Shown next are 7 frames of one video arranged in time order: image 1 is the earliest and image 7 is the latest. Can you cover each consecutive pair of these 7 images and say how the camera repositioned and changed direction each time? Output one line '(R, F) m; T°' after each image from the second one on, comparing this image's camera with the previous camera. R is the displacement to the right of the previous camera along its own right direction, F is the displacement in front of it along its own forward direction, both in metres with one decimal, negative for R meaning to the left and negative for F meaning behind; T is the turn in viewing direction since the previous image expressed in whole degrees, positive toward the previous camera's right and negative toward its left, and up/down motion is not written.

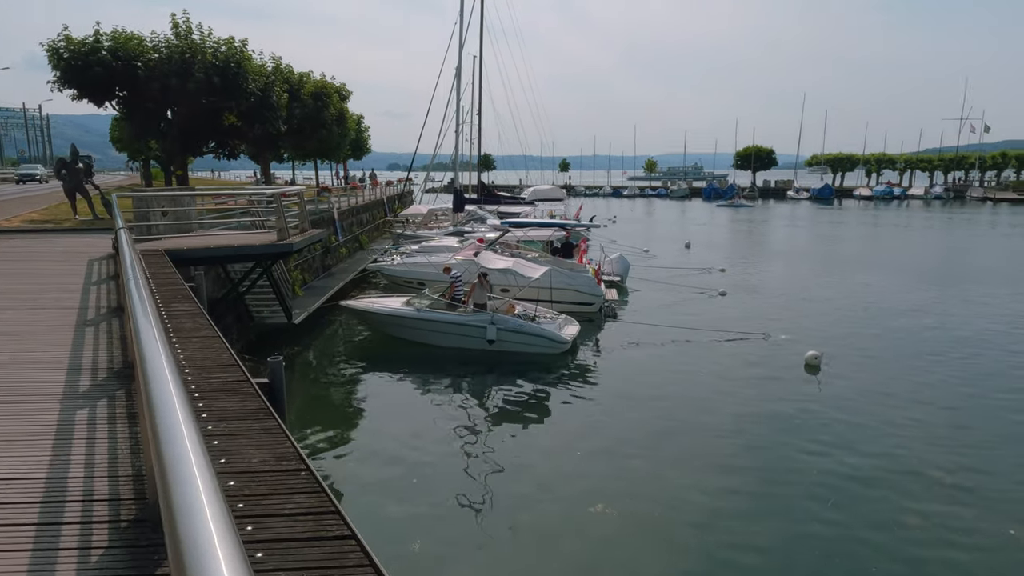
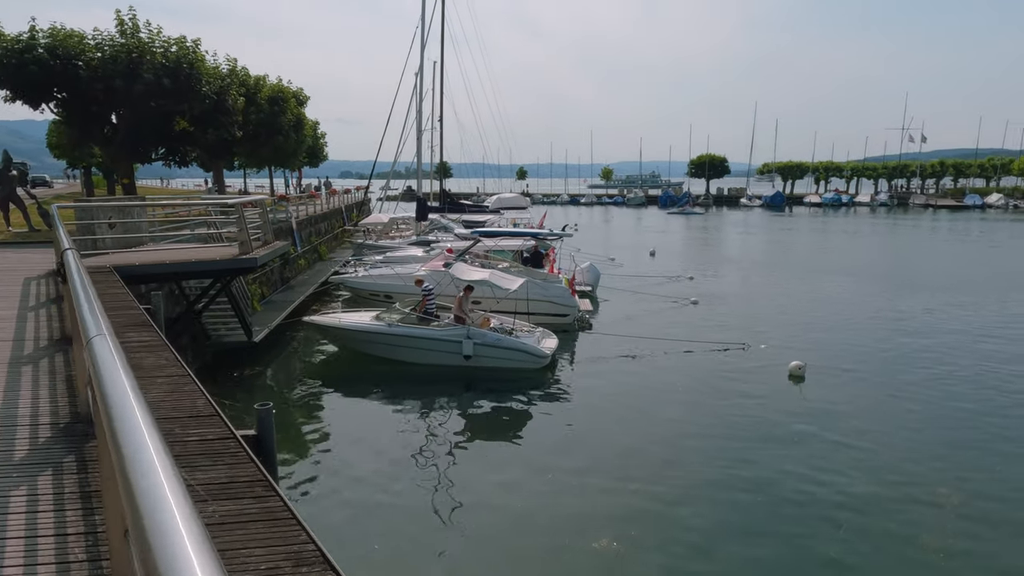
(-0.5, +0.8) m; +4°
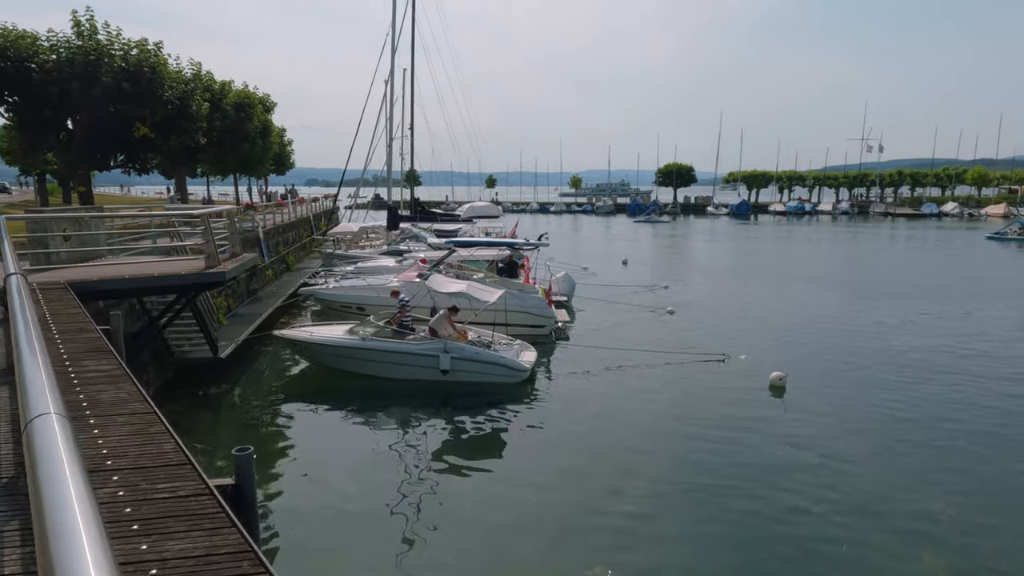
(-0.2, +0.4) m; +3°
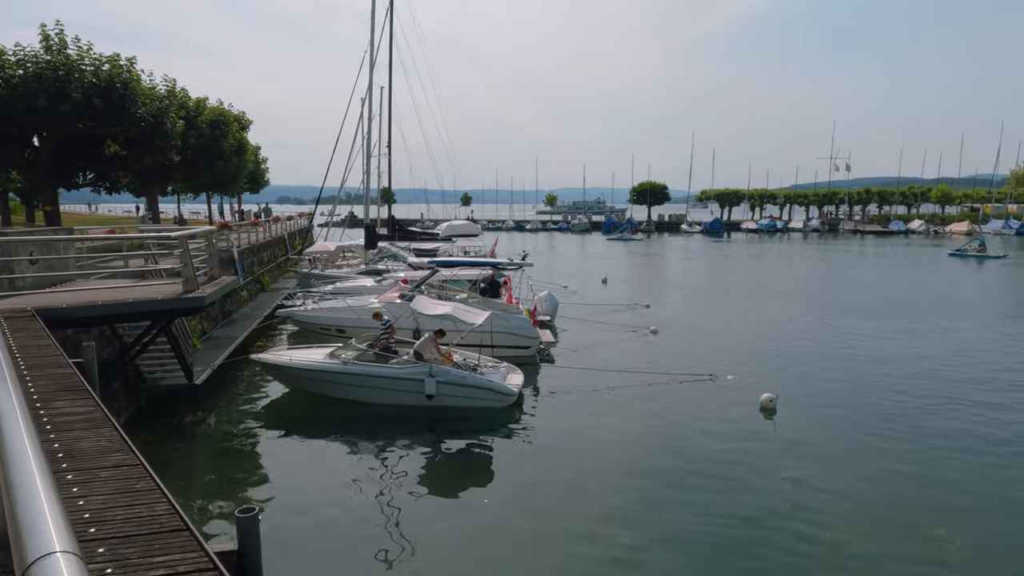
(-0.3, +0.3) m; +2°
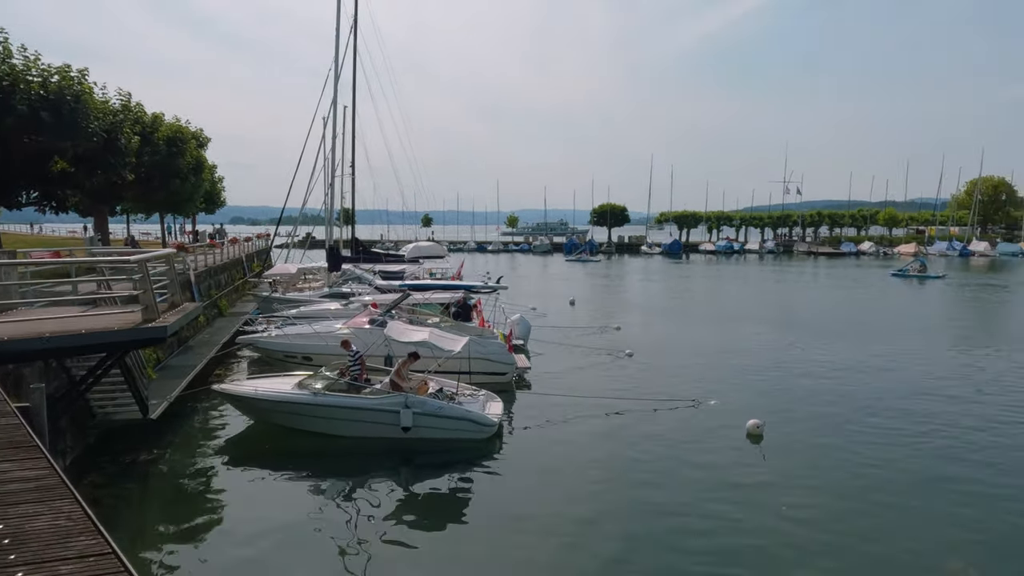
(-0.5, +0.6) m; +4°
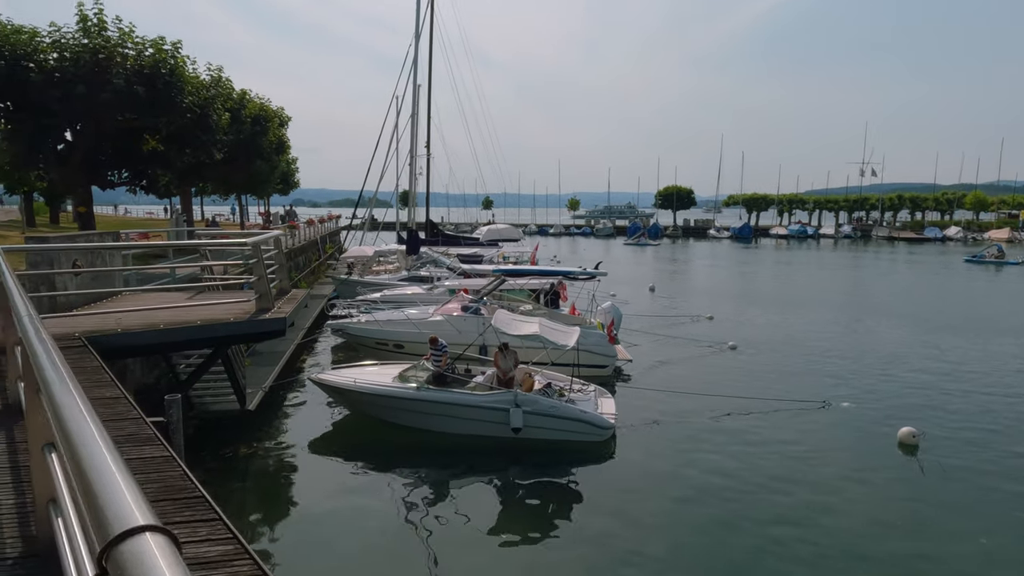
(-1.4, +1.3) m; -5°
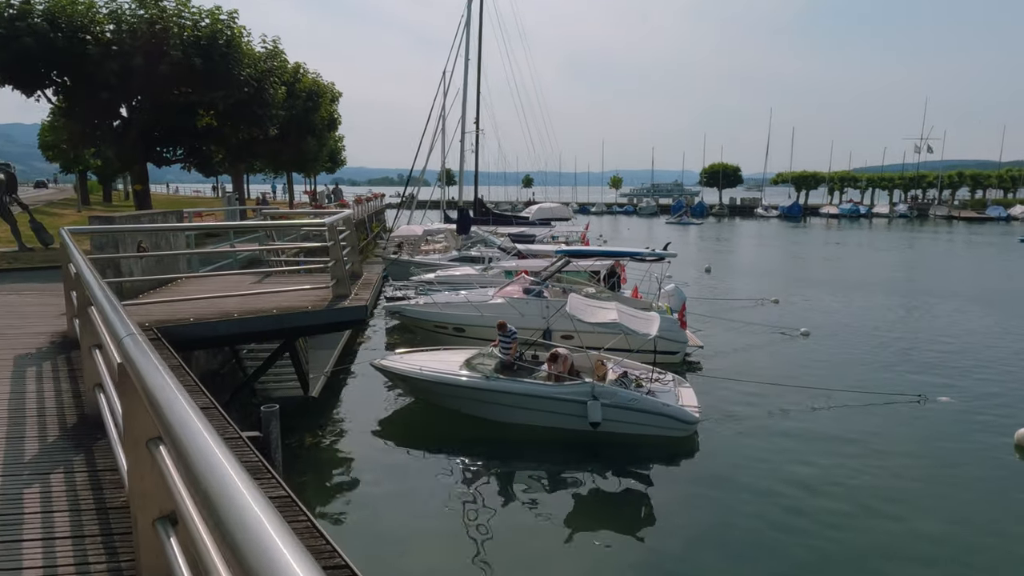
(-0.8, +0.9) m; -3°
